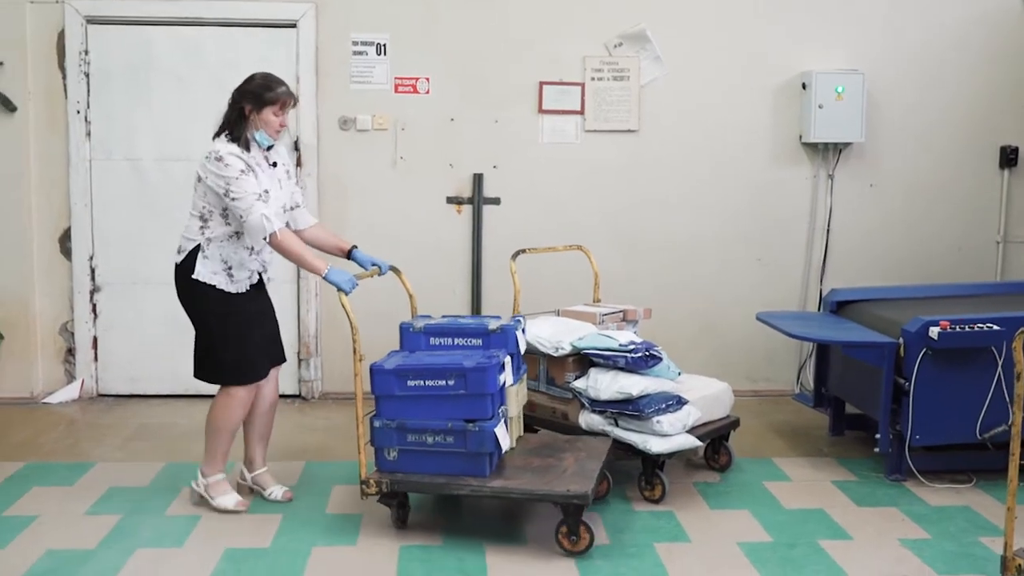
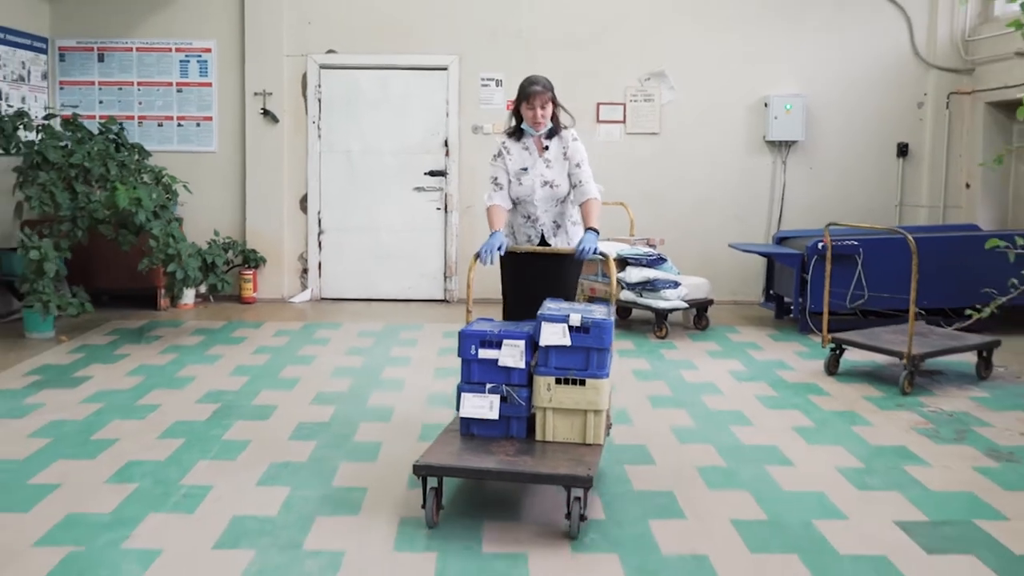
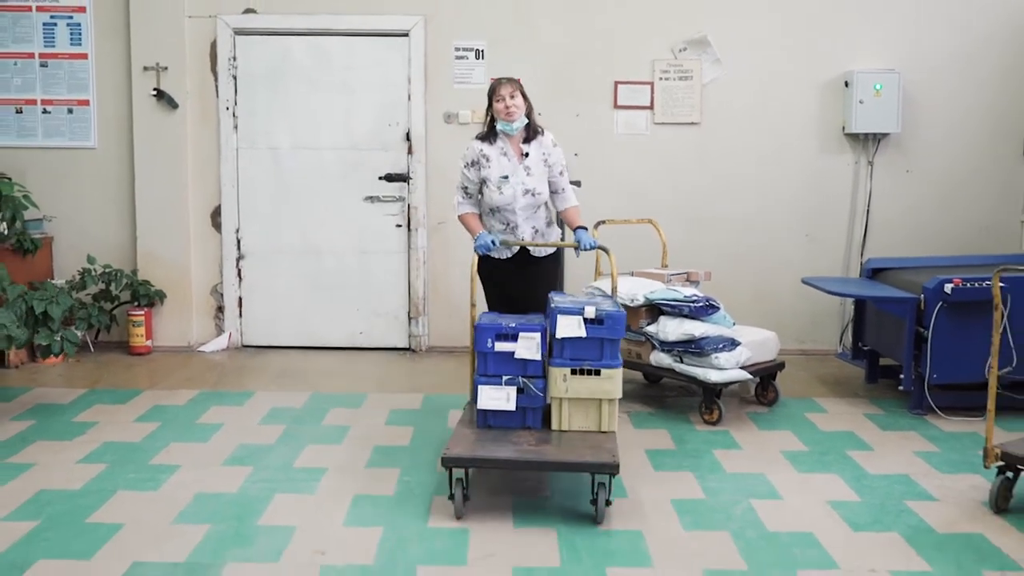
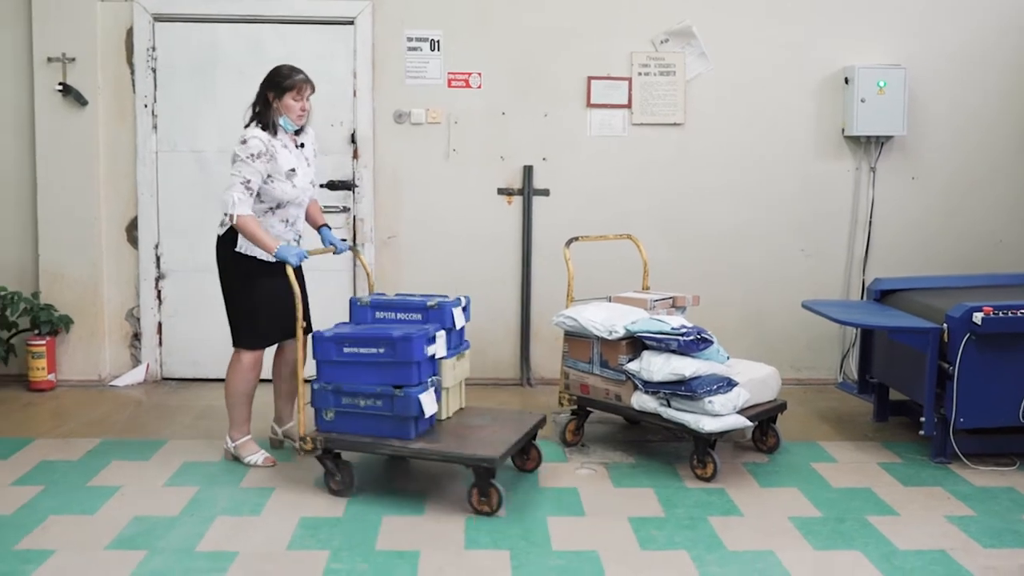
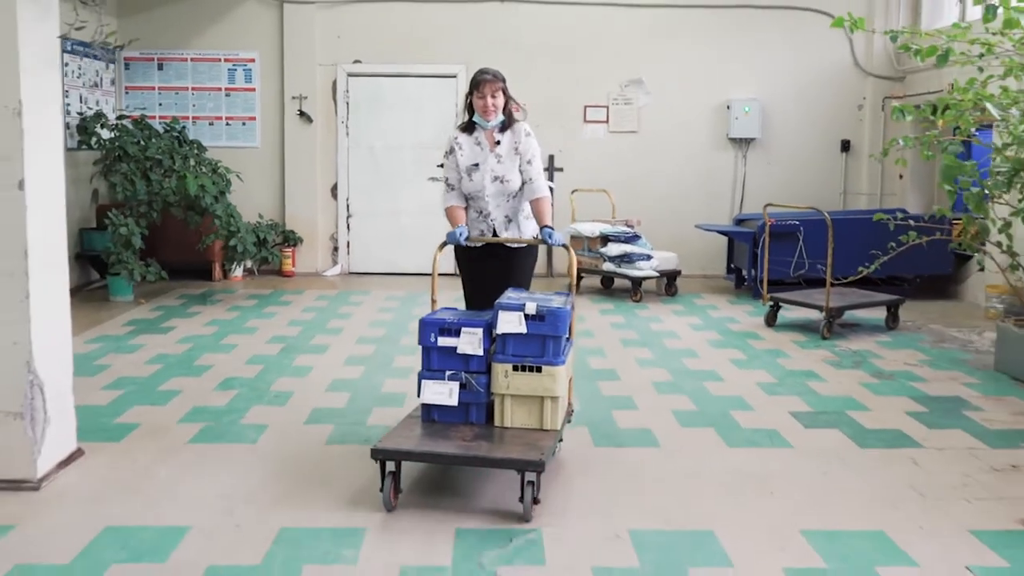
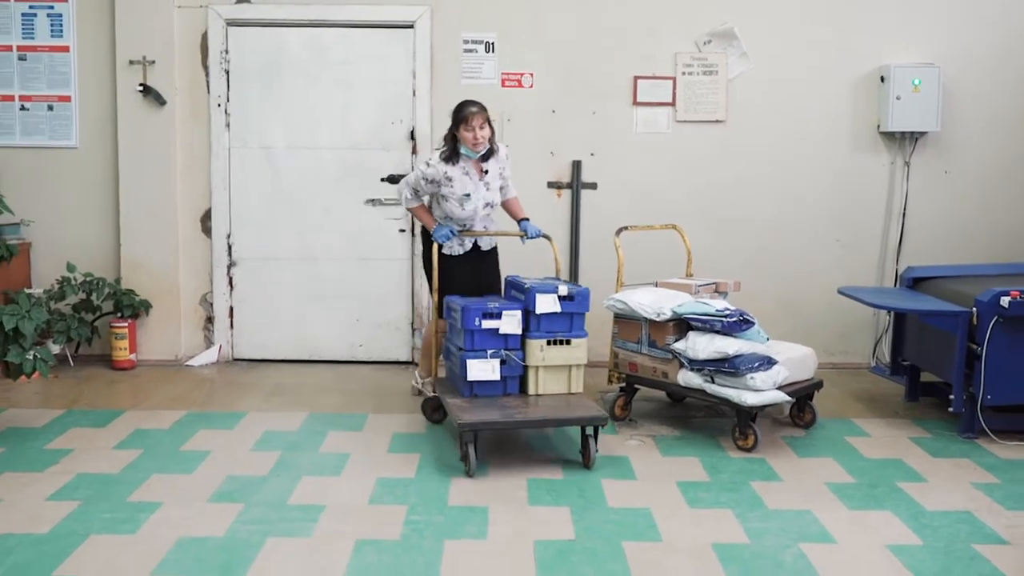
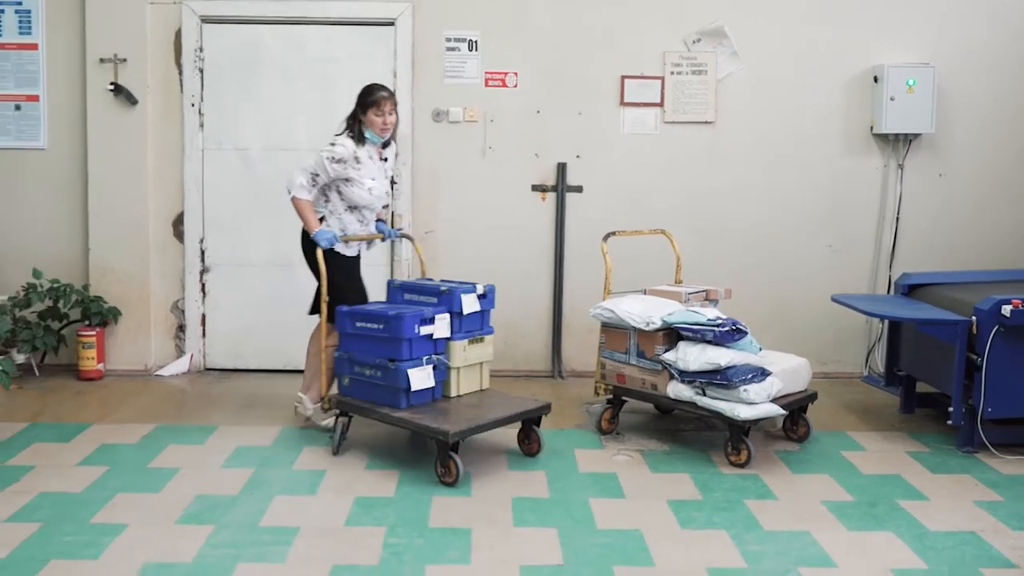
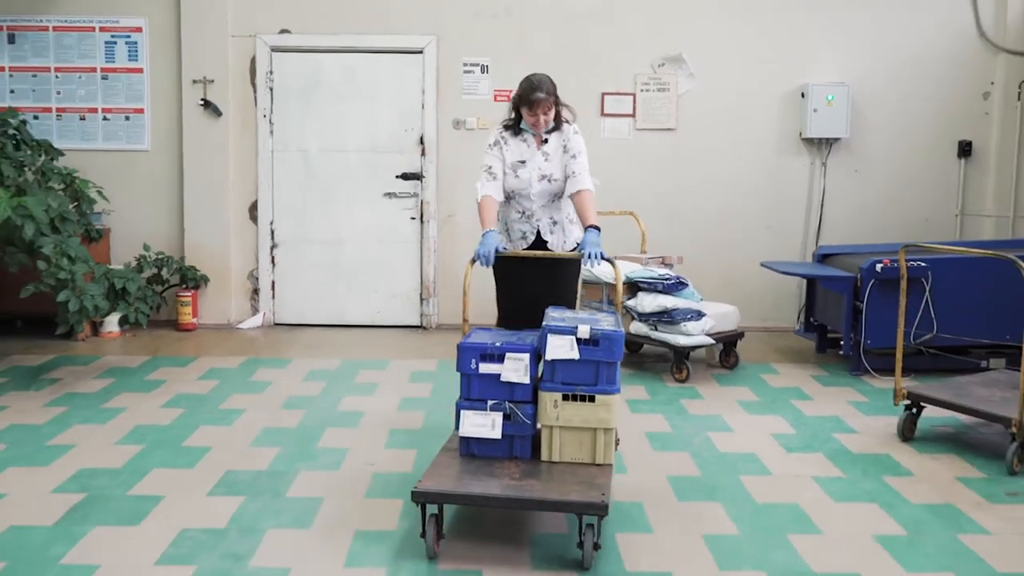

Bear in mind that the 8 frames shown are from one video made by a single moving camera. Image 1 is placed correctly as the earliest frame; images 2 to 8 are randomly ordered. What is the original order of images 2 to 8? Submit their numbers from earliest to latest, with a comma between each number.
4, 7, 6, 3, 8, 2, 5
